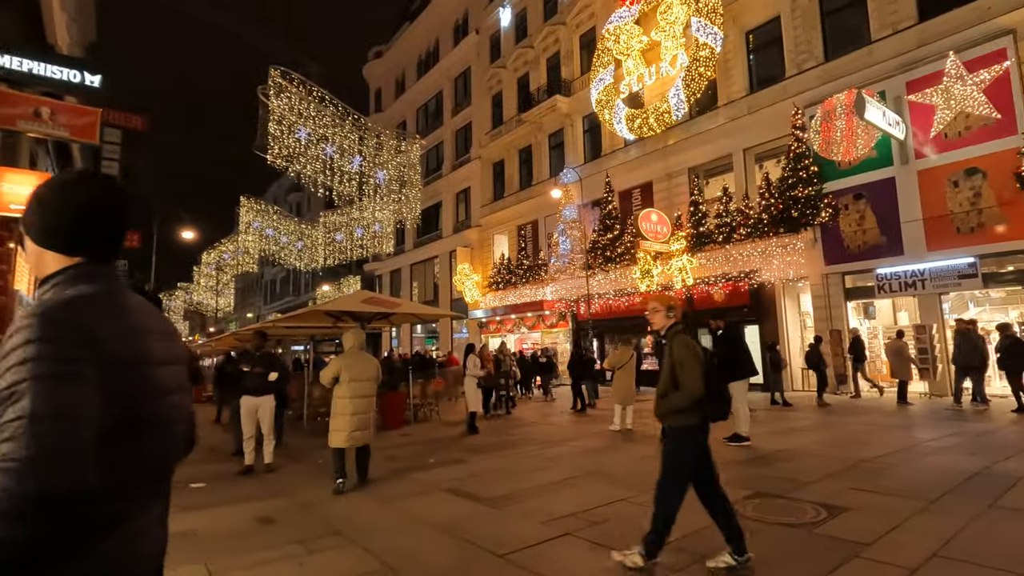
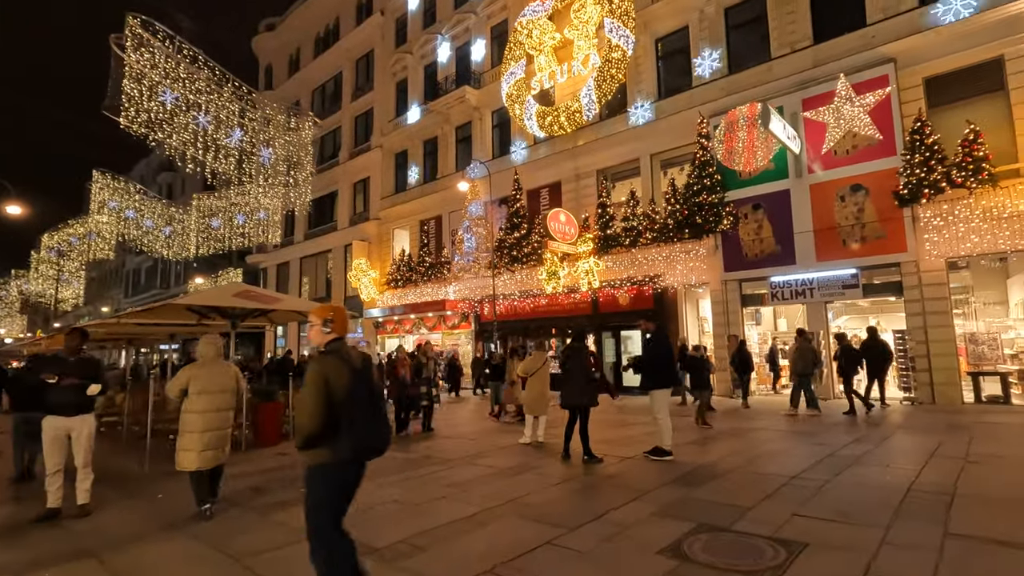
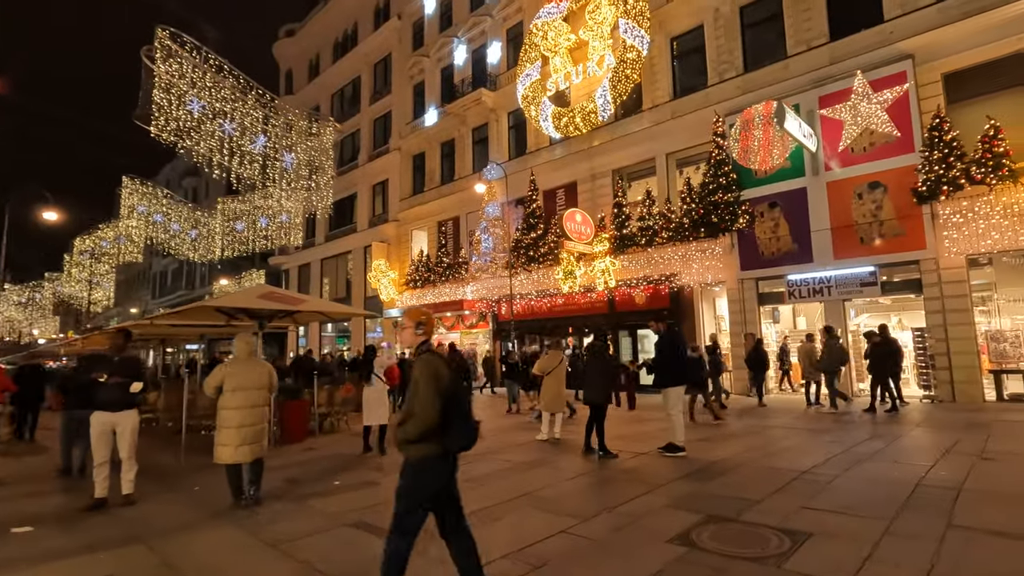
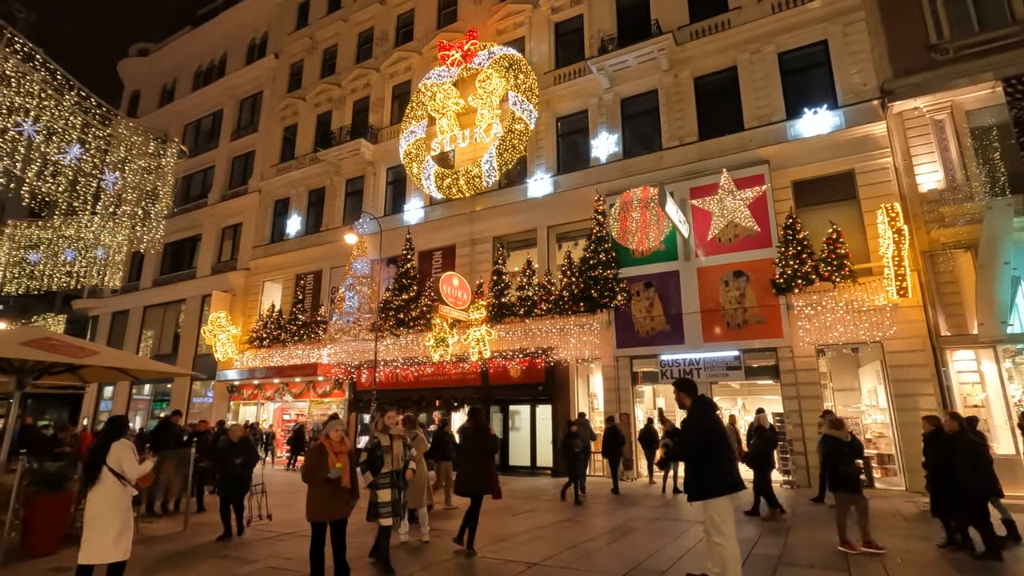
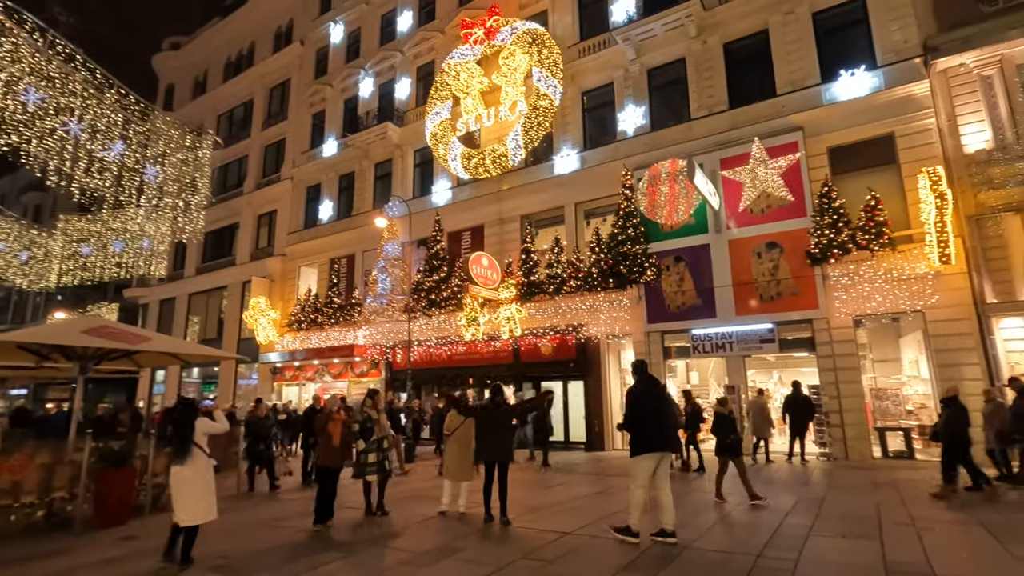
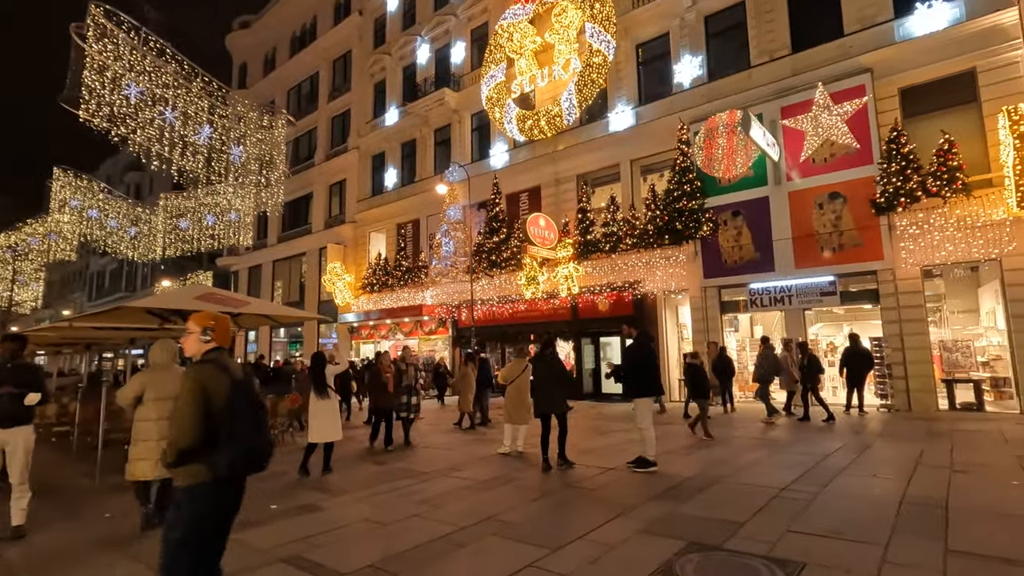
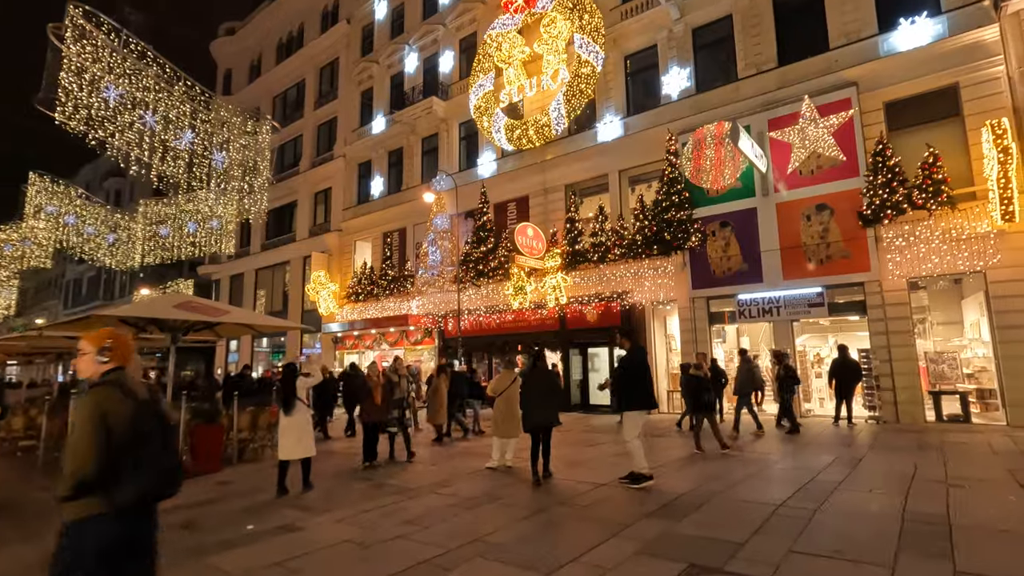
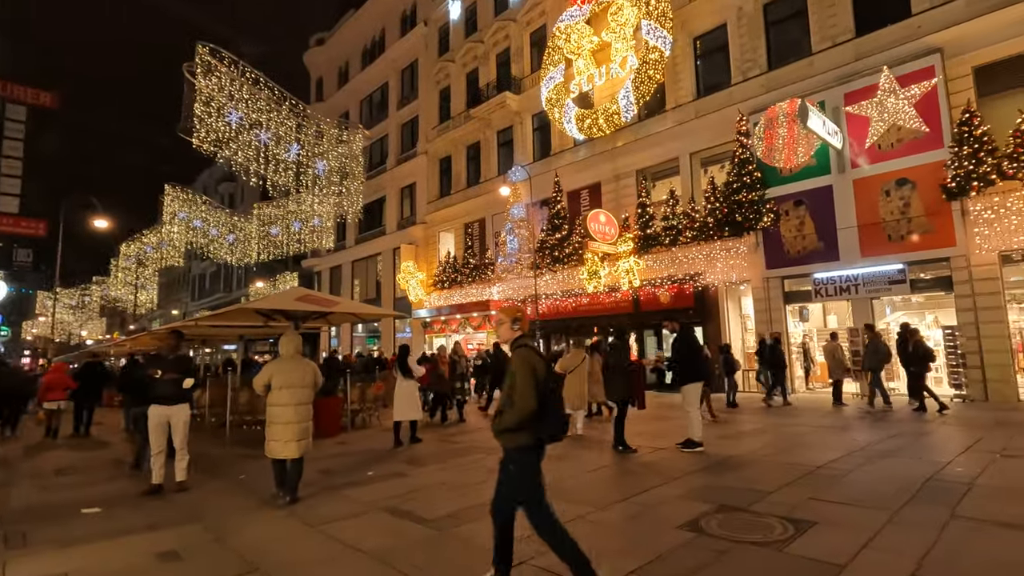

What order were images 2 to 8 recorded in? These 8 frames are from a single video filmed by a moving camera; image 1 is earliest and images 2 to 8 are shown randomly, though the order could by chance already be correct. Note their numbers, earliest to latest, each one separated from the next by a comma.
8, 3, 2, 6, 7, 5, 4
